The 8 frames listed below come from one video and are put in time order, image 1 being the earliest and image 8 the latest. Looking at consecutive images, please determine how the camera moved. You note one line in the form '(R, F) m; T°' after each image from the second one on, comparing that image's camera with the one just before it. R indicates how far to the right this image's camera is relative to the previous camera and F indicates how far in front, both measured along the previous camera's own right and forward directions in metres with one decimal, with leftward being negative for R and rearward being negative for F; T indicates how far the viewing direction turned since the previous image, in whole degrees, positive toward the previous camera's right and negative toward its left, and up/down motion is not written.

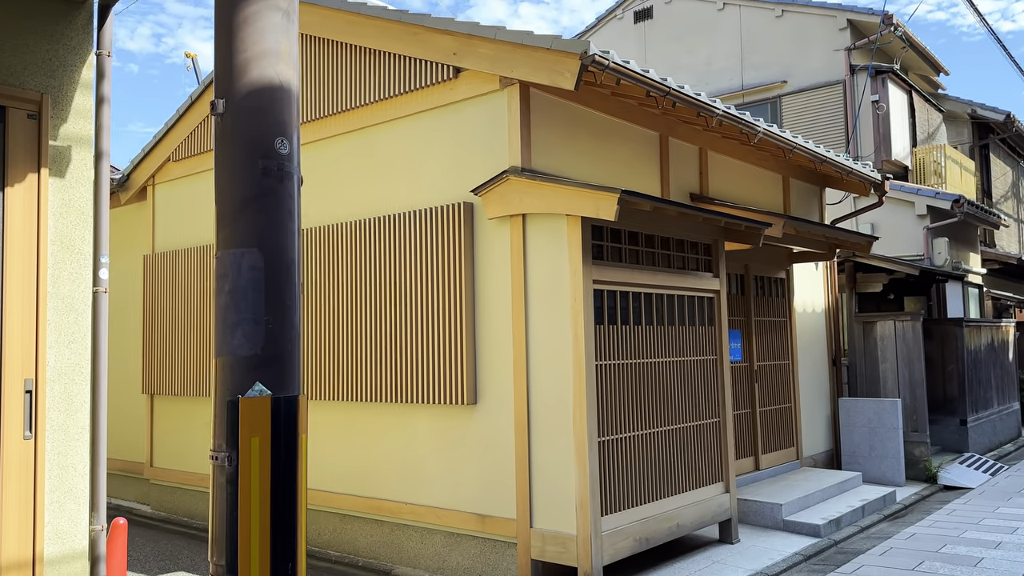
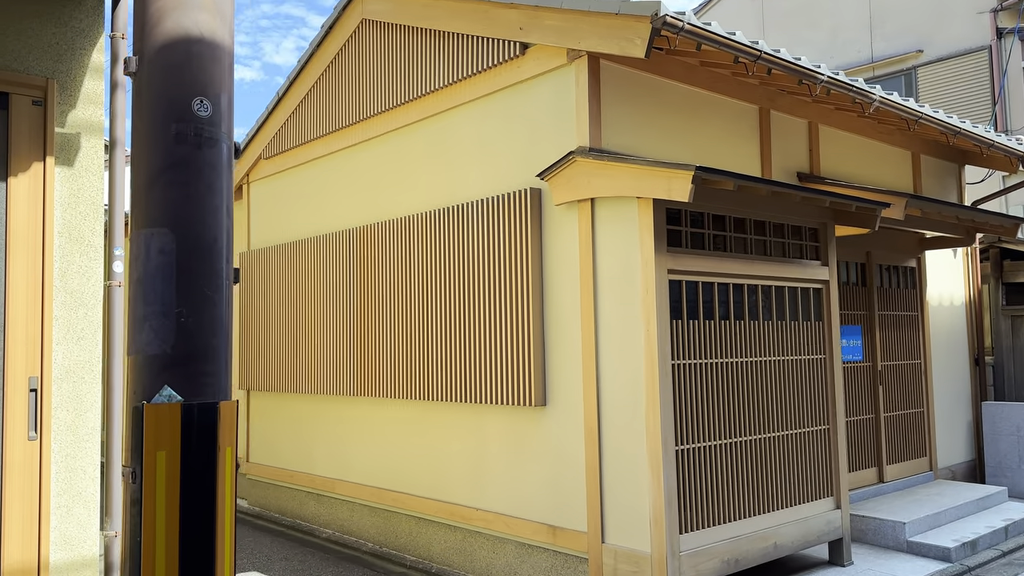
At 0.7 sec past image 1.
(+0.3, +0.4) m; -9°
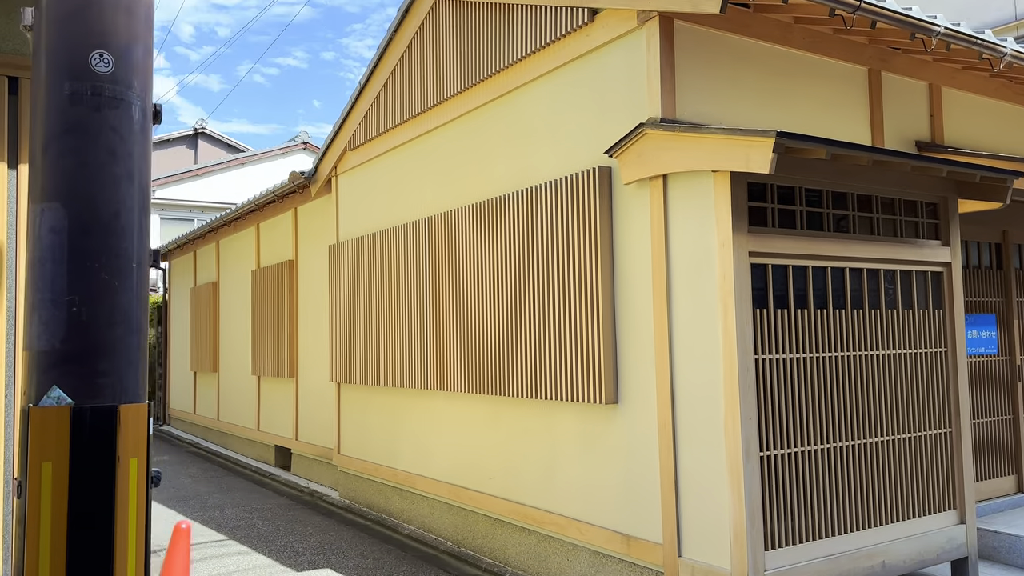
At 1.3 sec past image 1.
(+0.3, +0.4) m; -8°
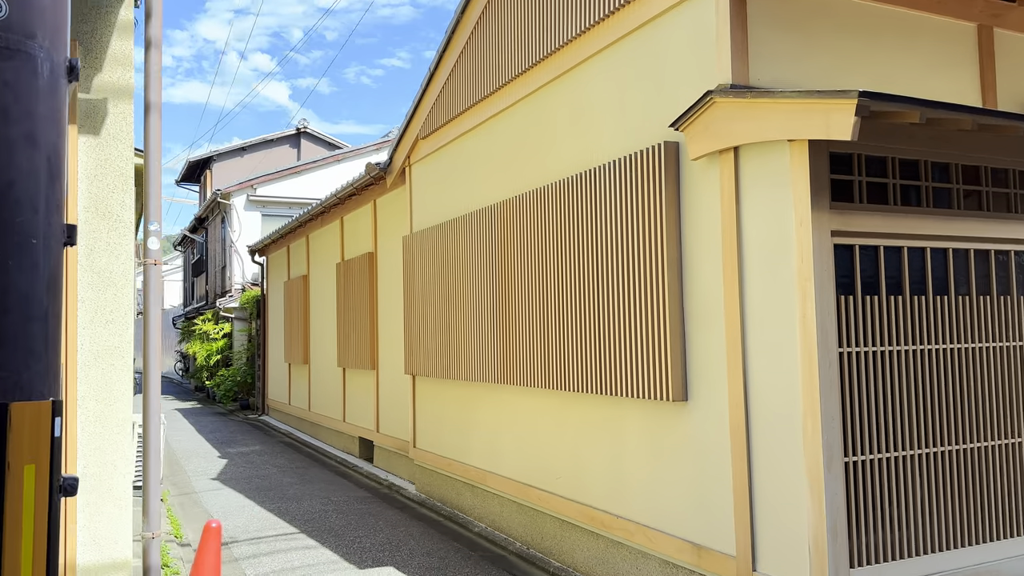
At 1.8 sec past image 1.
(+0.2, +0.3) m; -7°
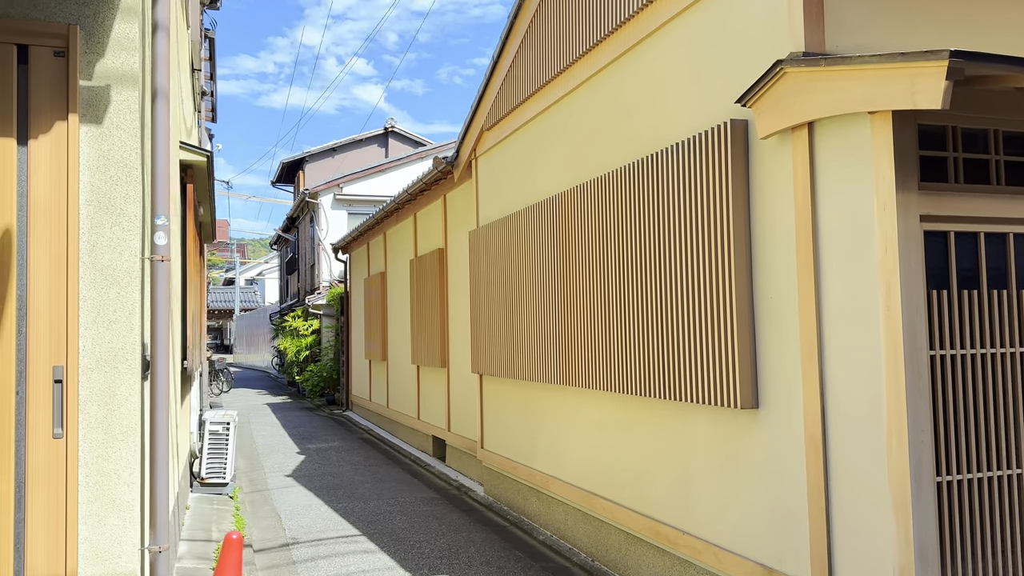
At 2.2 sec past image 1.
(+0.2, +0.3) m; -6°
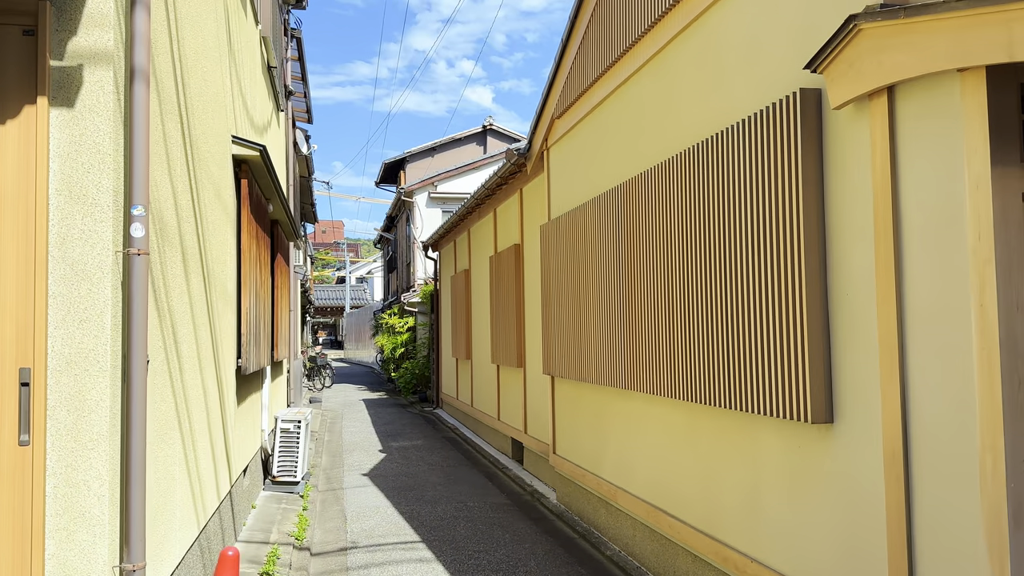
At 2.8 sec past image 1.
(+0.3, +0.4) m; -7°
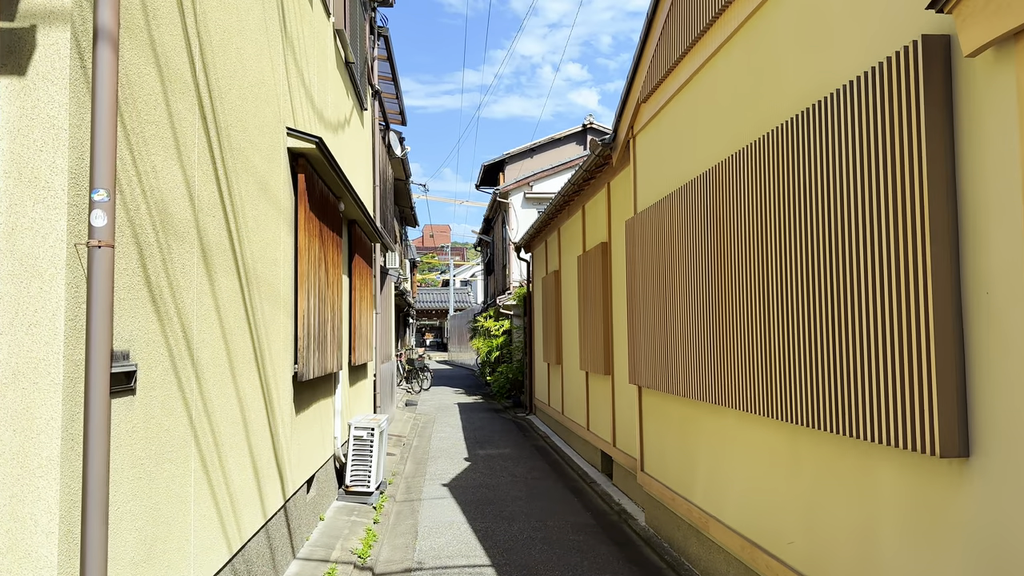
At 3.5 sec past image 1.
(+0.2, +0.5) m; -7°
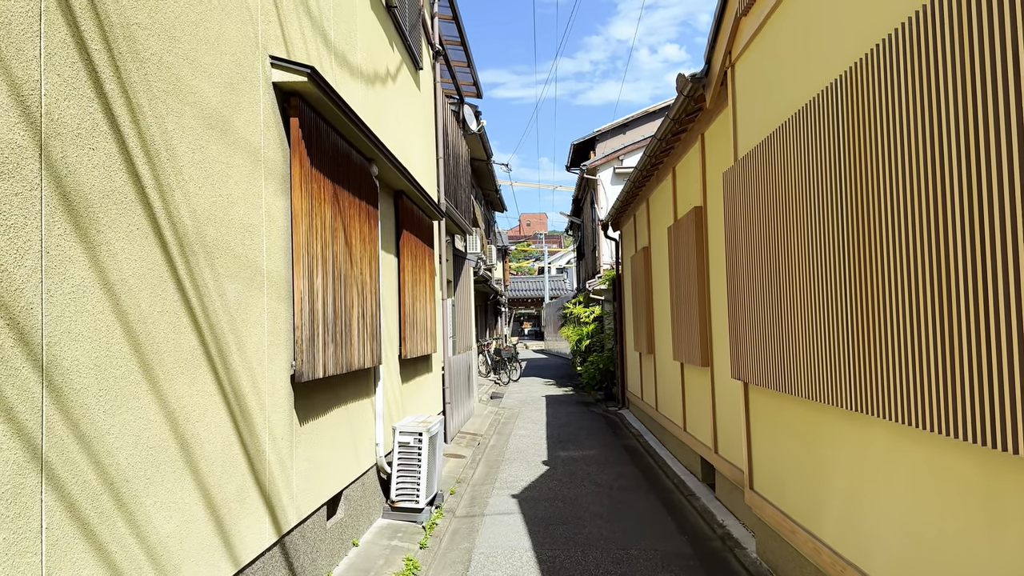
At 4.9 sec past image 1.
(+0.2, +1.2) m; -7°
